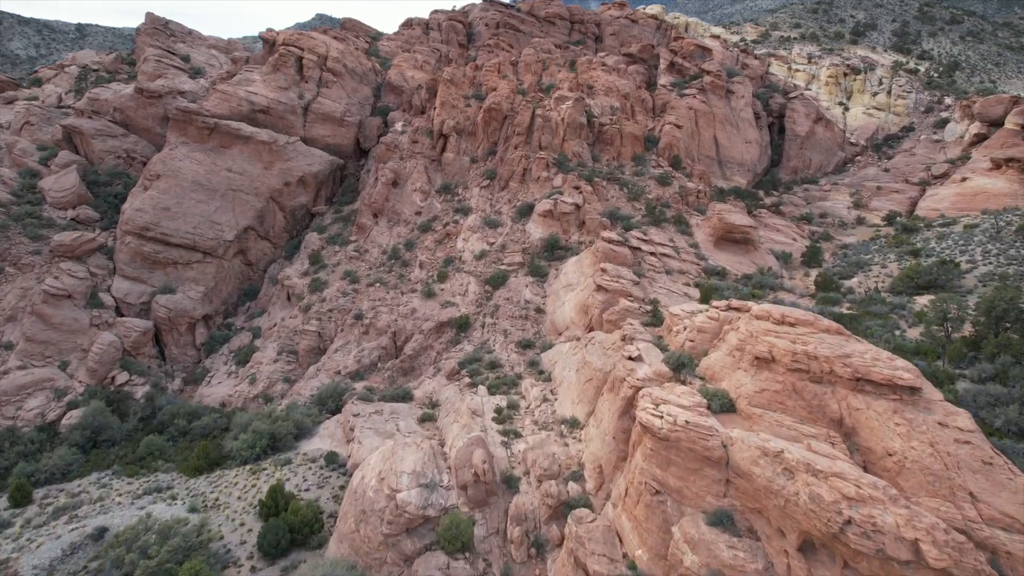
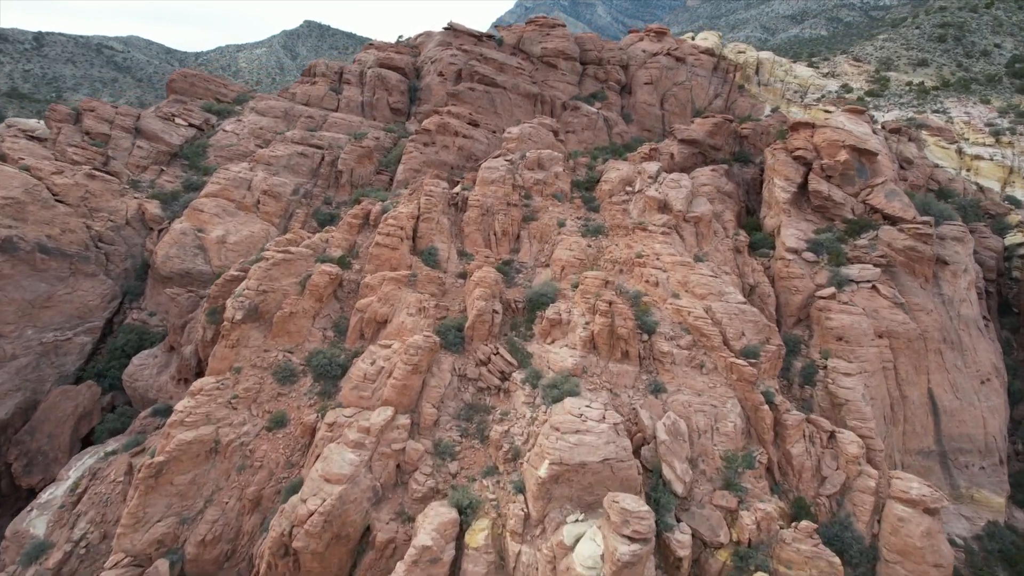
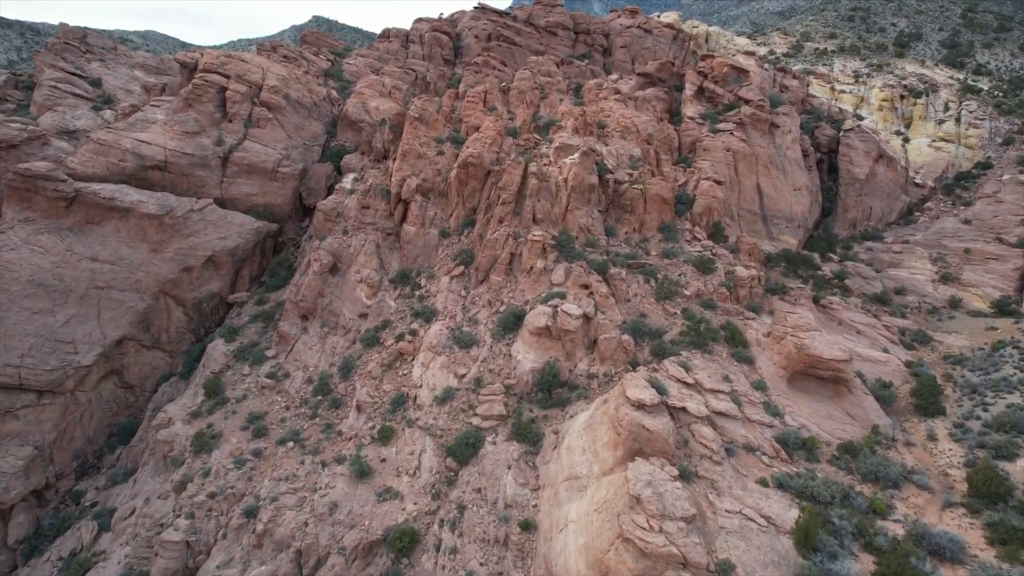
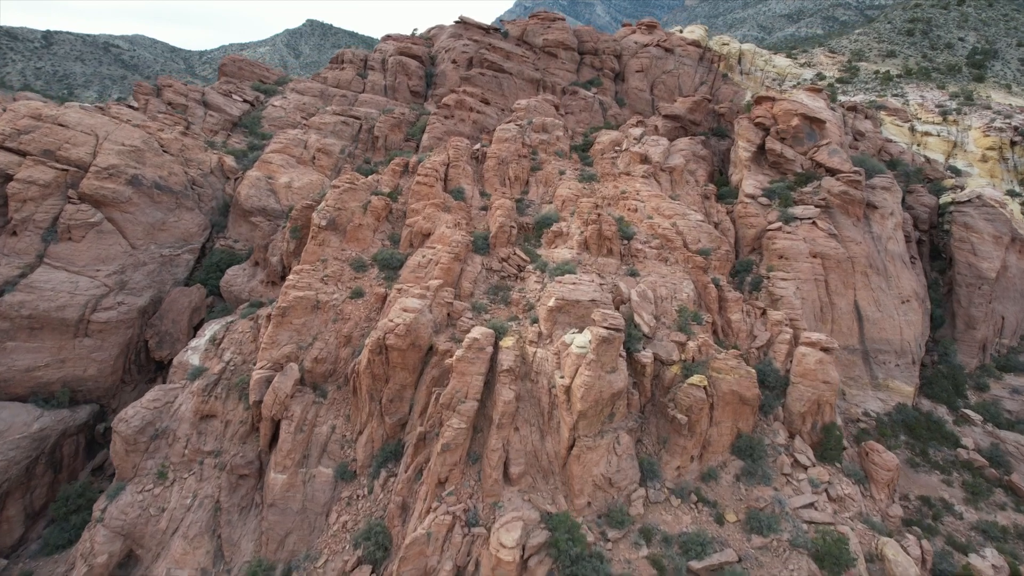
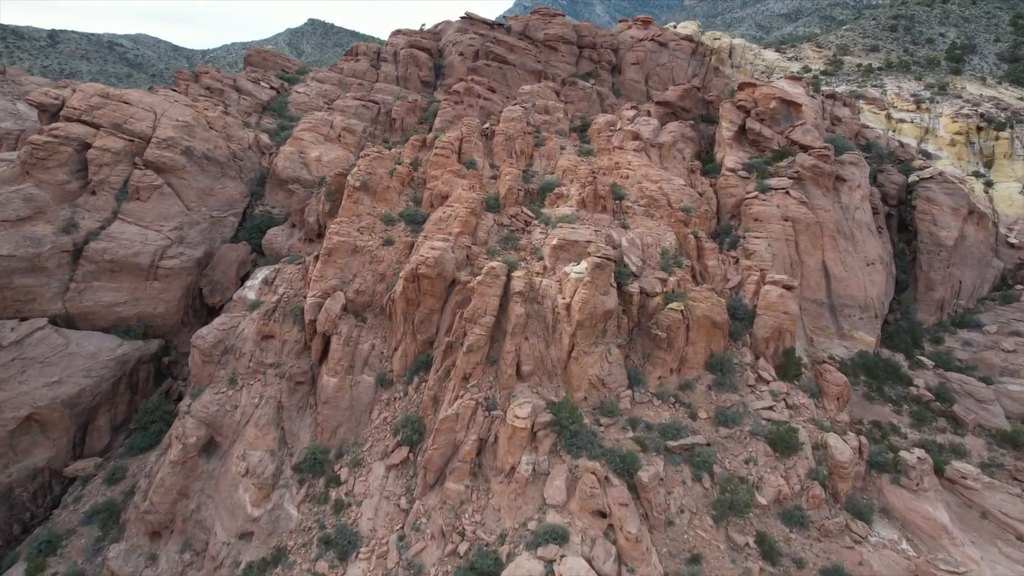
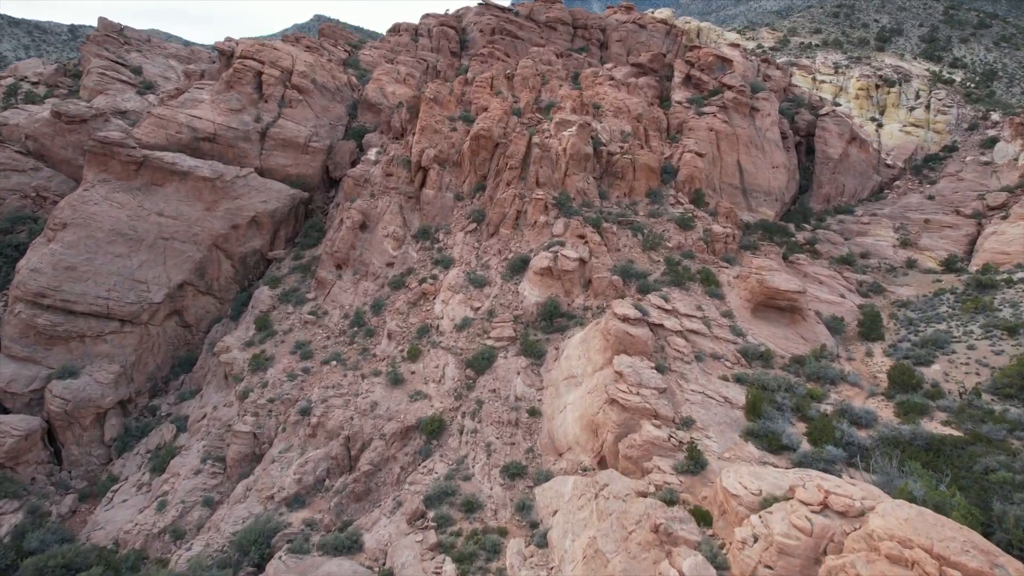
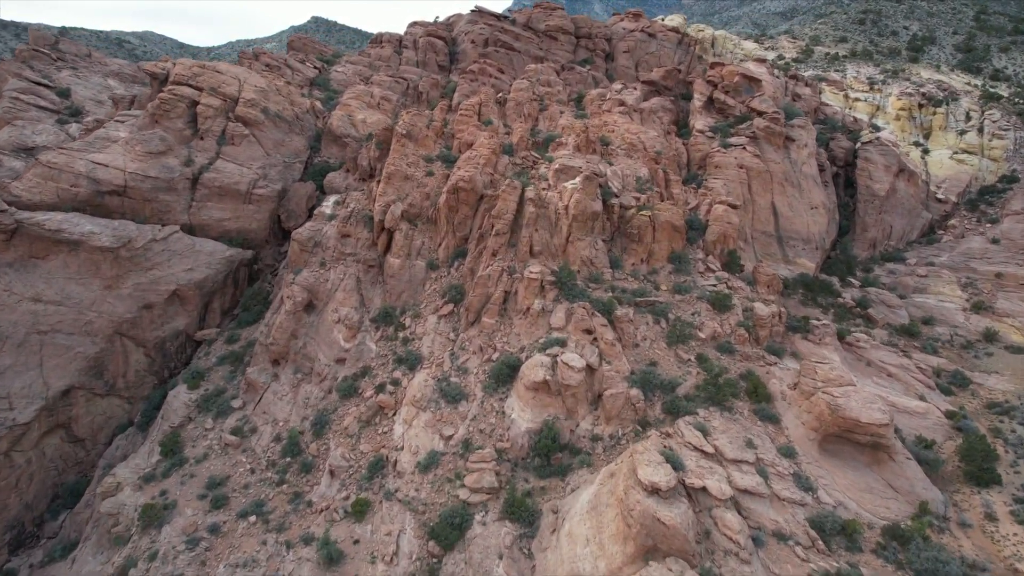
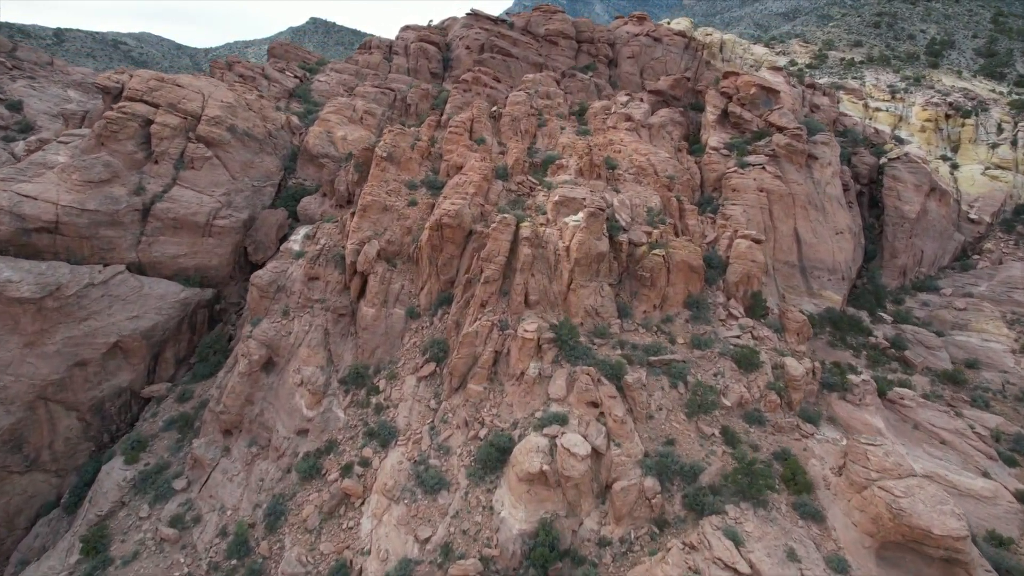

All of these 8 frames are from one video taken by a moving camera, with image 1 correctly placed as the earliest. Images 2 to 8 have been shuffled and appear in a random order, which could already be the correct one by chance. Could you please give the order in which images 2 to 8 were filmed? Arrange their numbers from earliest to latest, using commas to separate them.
6, 3, 7, 8, 5, 4, 2
